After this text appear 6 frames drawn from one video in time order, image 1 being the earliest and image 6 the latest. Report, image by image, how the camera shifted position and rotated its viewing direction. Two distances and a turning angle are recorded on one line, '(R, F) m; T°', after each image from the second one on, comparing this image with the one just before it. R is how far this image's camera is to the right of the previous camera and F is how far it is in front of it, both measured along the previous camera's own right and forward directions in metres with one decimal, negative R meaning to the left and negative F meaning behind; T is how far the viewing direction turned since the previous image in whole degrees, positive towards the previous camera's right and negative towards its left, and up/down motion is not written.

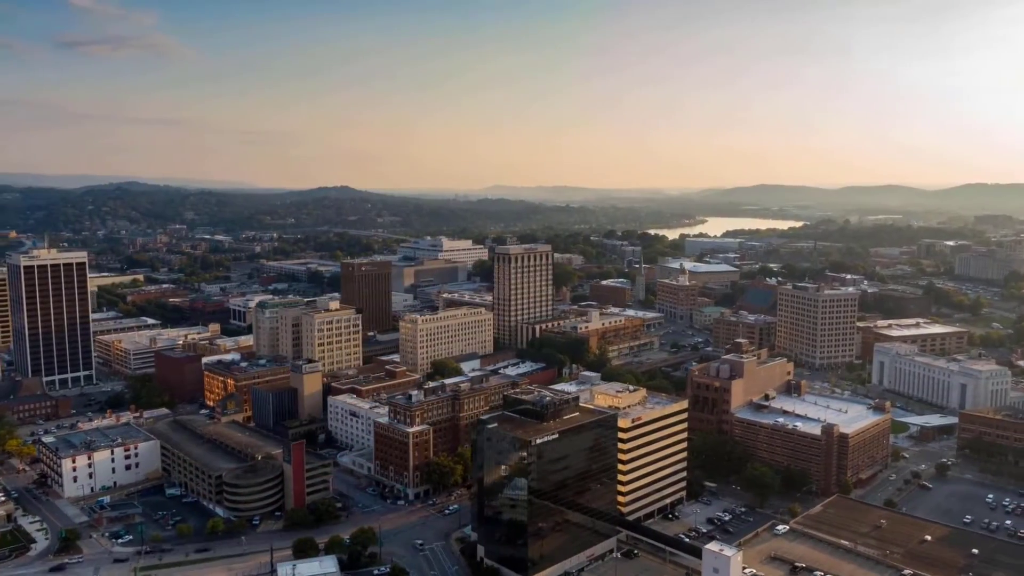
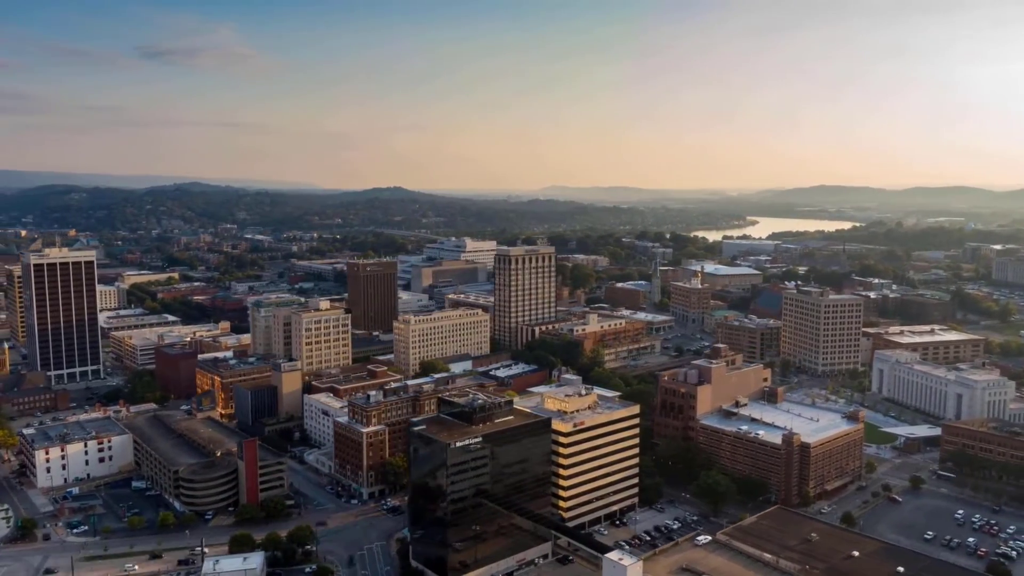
(+5.4, +0.3) m; -4°
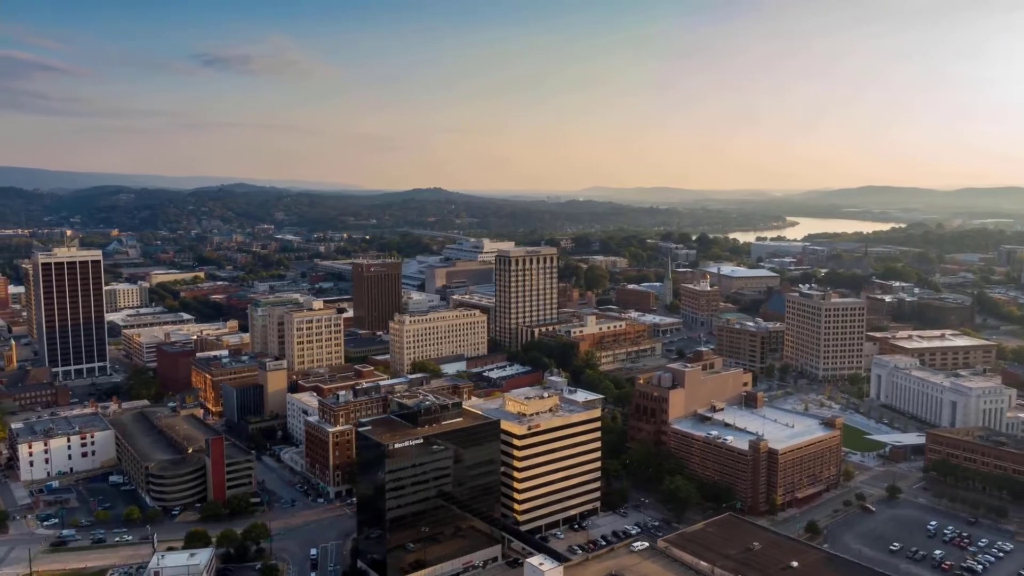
(+4.1, +0.2) m; -3°
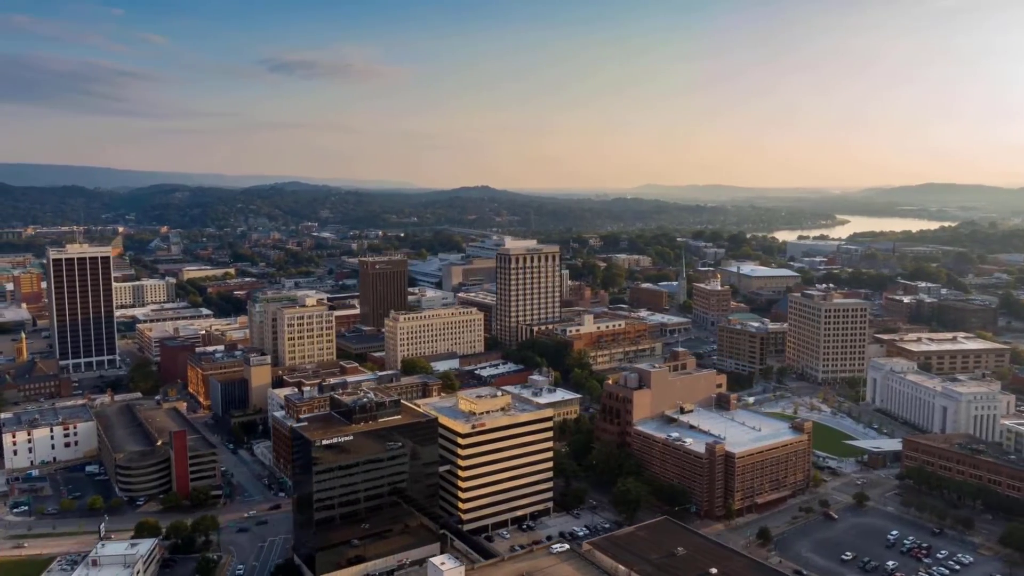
(+5.0, +0.3) m; -4°
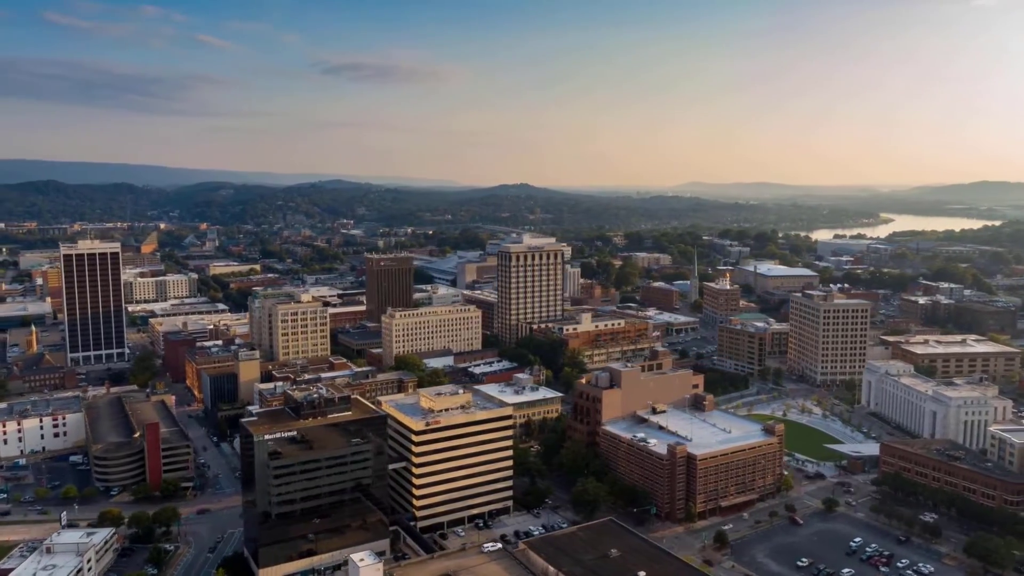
(+4.1, +0.2) m; -3°
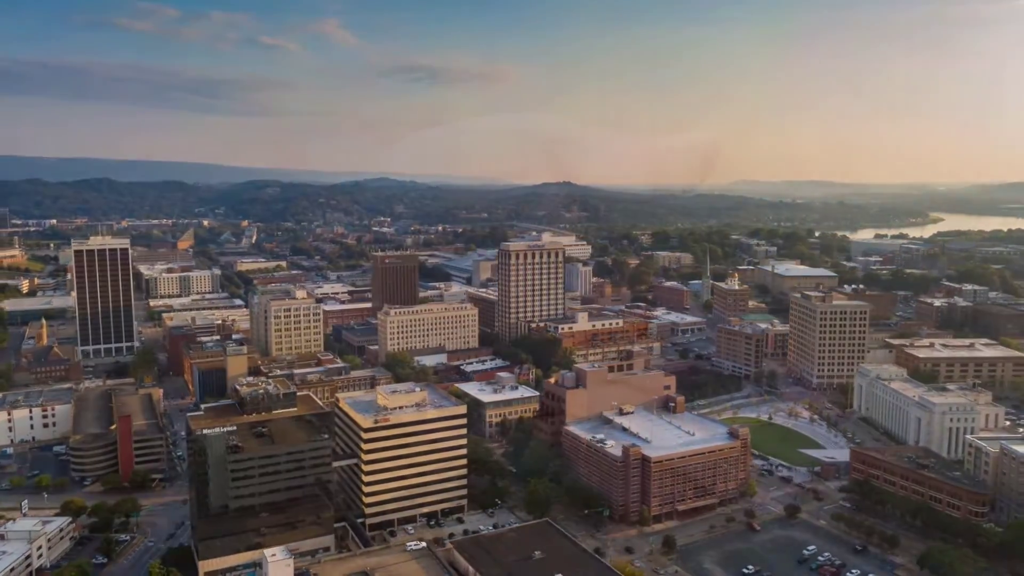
(+4.5, +0.3) m; -3°
